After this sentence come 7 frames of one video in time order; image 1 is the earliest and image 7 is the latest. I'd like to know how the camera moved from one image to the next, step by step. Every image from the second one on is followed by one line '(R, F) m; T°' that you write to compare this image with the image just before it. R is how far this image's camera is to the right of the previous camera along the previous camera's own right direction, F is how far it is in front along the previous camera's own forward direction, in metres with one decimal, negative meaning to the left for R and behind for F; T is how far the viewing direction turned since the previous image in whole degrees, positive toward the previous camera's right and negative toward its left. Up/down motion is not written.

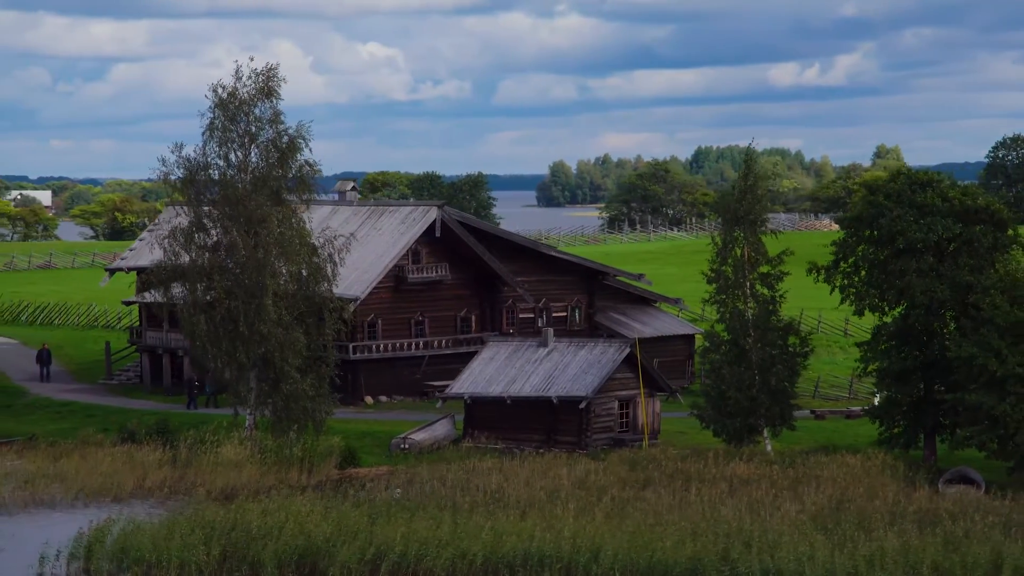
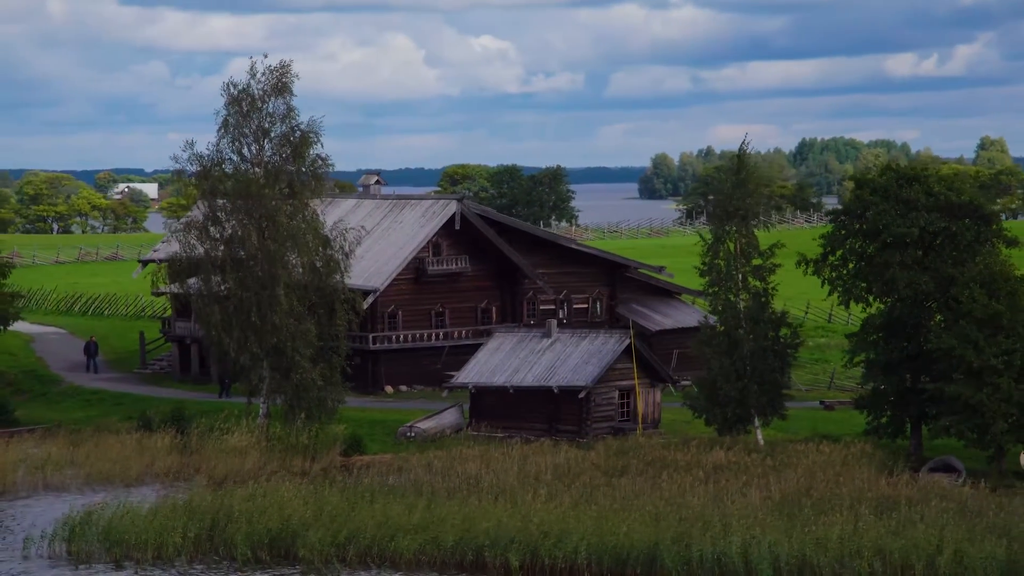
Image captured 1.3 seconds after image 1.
(+1.7, -0.9) m; -2°
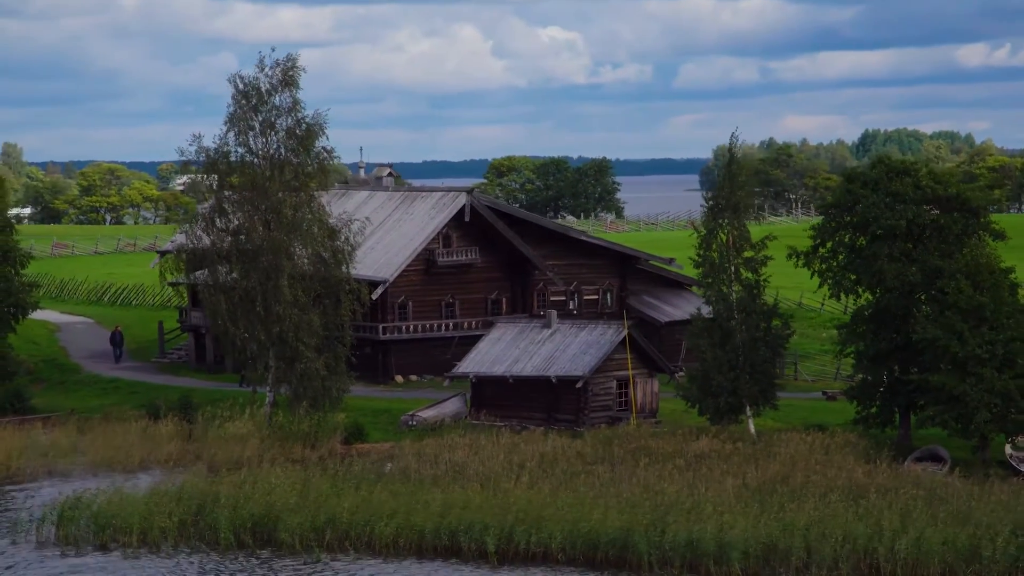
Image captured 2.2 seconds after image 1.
(+1.0, -0.6) m; -1°
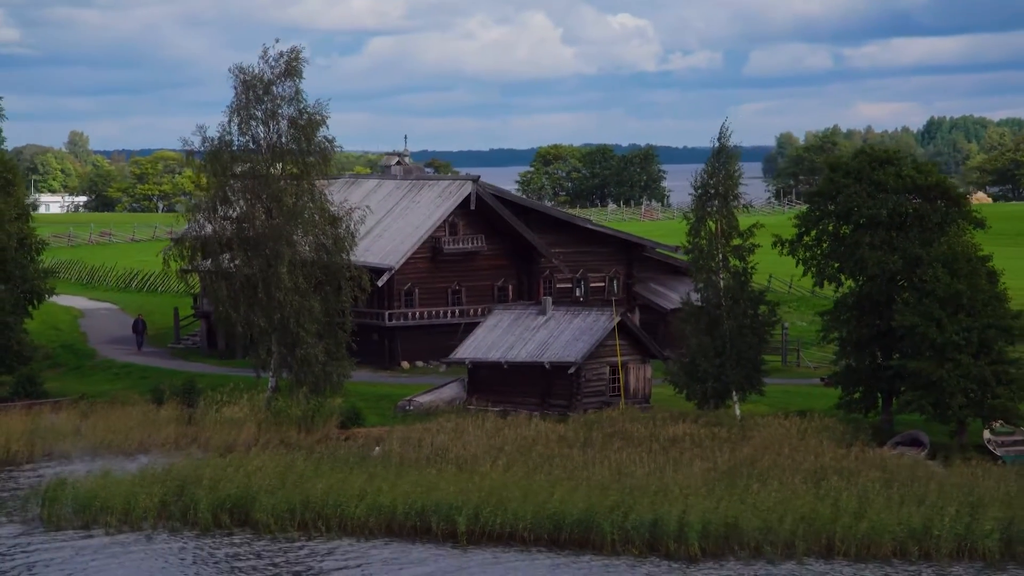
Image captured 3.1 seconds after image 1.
(+1.2, -0.7) m; -1°
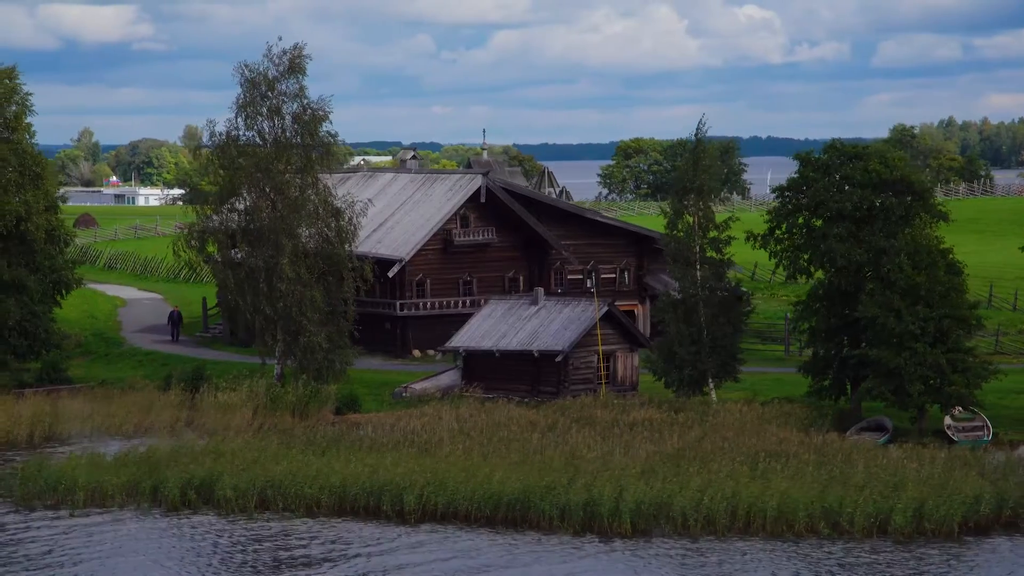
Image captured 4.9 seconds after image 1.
(+2.1, -1.3) m; -3°
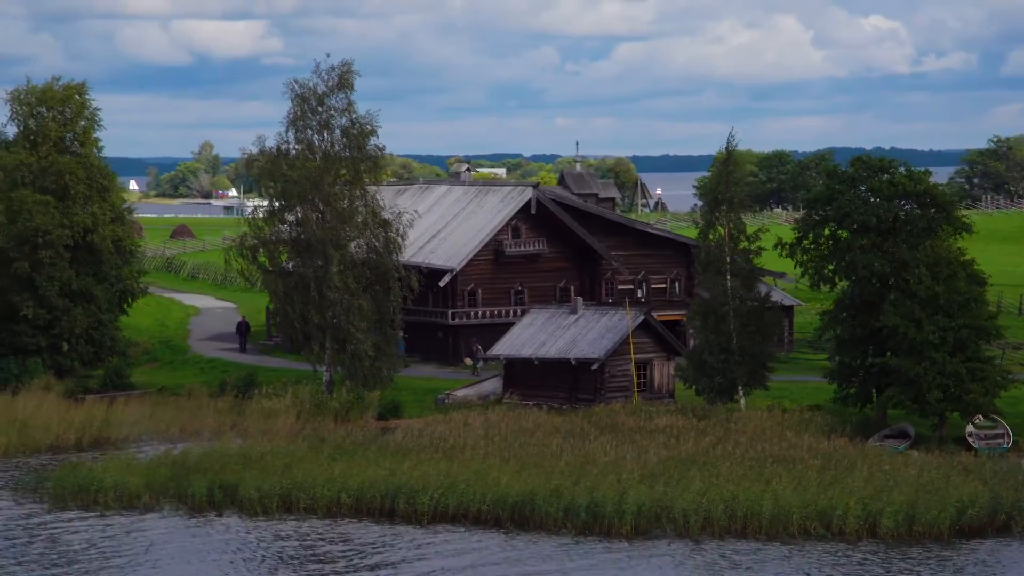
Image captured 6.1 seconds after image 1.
(+1.4, -1.0) m; -3°
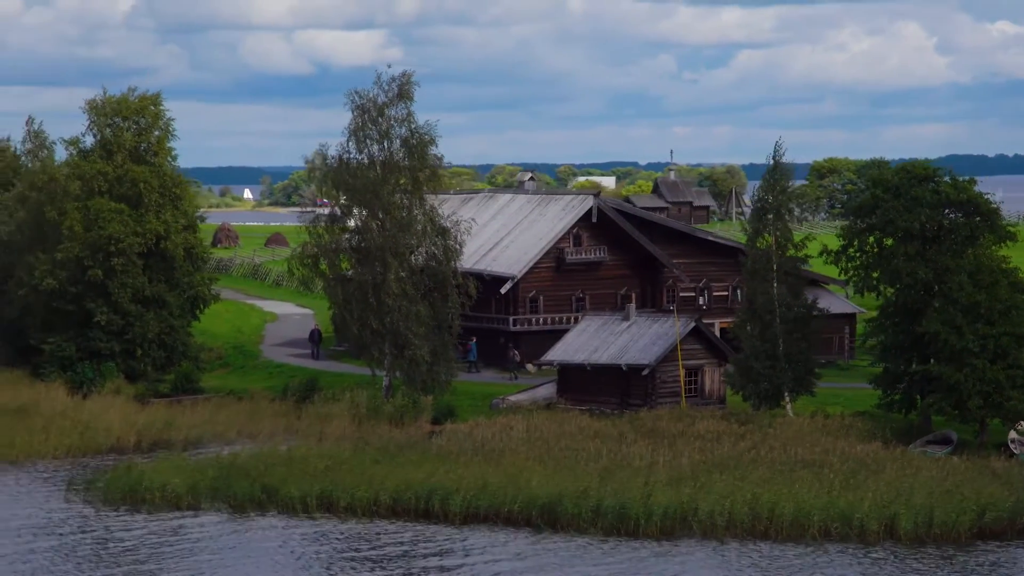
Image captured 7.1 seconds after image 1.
(+1.1, -0.7) m; -3°
